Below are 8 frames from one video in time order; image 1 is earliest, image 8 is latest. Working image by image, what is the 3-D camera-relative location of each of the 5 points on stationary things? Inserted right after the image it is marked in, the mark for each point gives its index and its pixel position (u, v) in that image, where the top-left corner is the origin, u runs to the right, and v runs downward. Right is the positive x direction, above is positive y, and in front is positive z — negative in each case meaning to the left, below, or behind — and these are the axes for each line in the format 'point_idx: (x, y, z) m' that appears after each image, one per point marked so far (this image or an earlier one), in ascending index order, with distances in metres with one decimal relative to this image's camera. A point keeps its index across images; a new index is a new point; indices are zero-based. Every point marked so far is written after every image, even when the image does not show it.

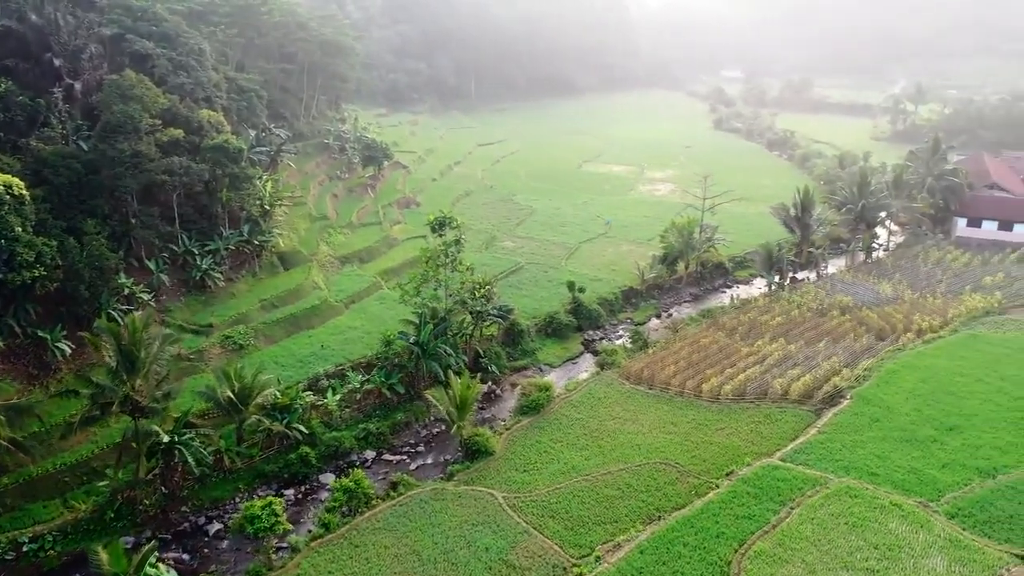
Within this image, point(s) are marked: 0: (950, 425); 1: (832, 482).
0: (+11.2, -3.5, +17.8) m
1: (+7.5, -4.6, +16.5) m
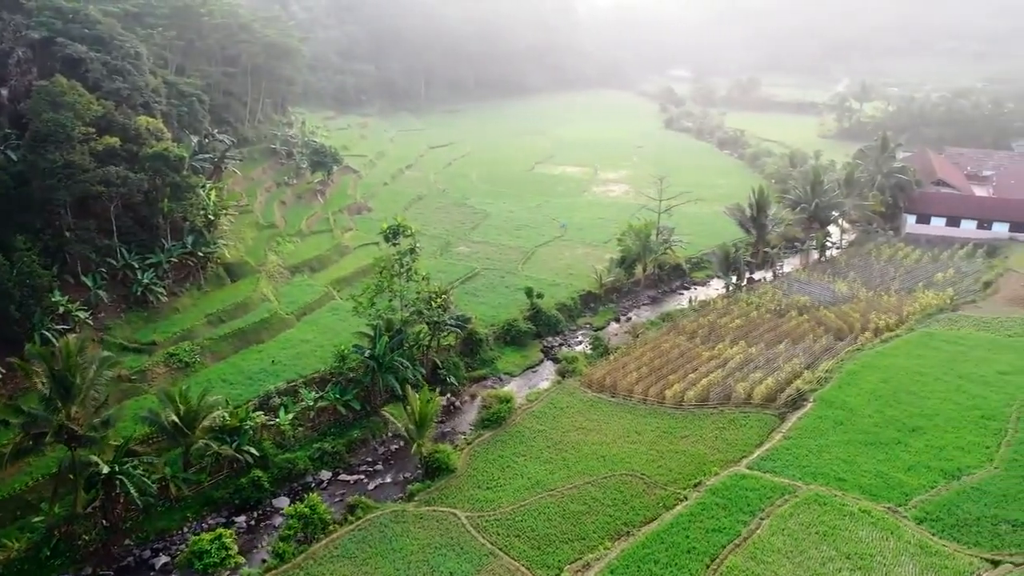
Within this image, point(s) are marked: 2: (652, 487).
0: (+10.2, -3.5, +17.8) m
1: (+6.7, -4.7, +16.2) m
2: (+3.7, -5.2, +18.4) m
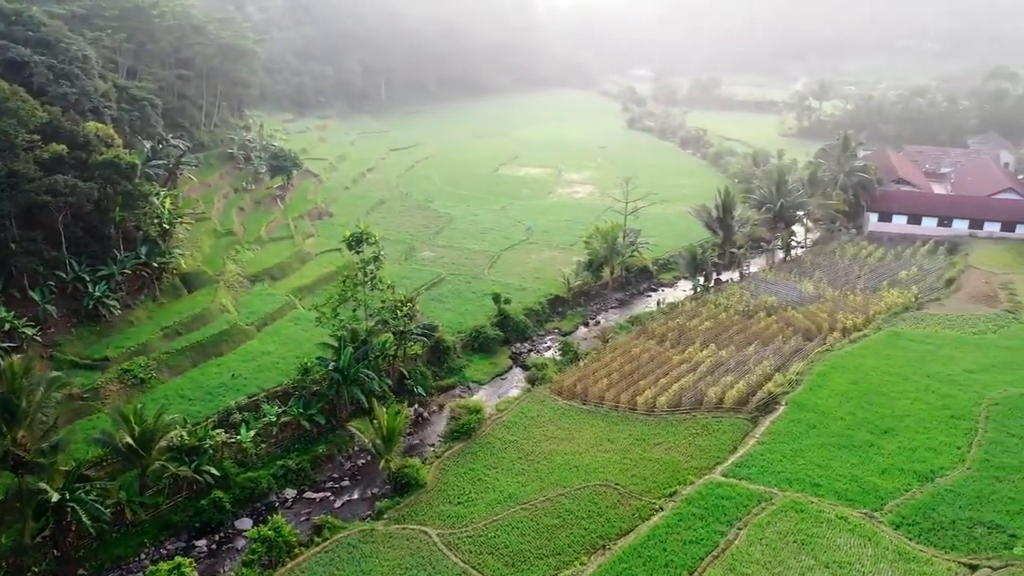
0: (+9.5, -3.6, +17.8) m
1: (+6.1, -4.8, +16.1) m
2: (+3.0, -5.4, +18.1) m
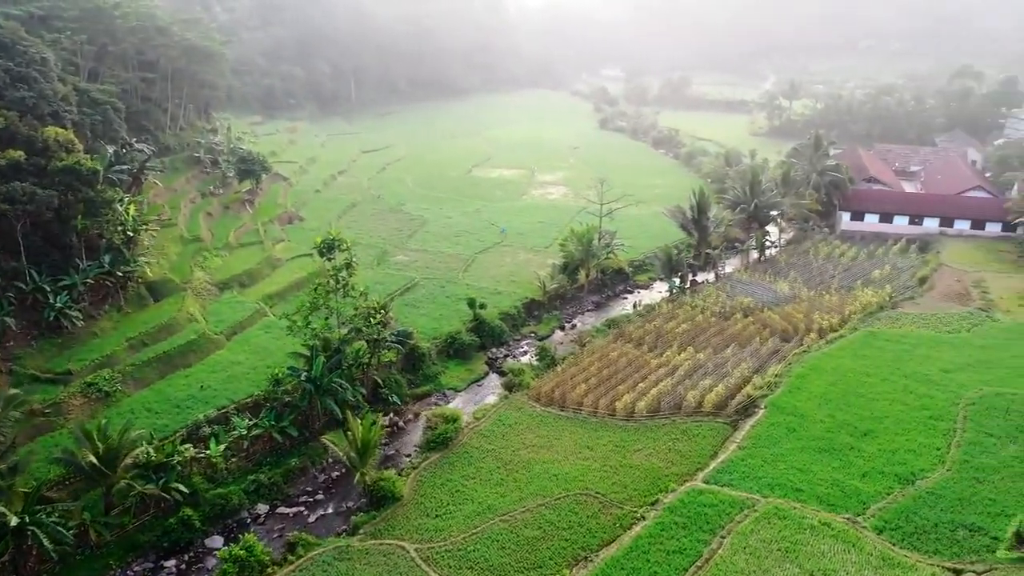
0: (+8.9, -3.6, +17.7) m
1: (+5.6, -4.9, +15.9) m
2: (+2.4, -5.5, +17.8) m
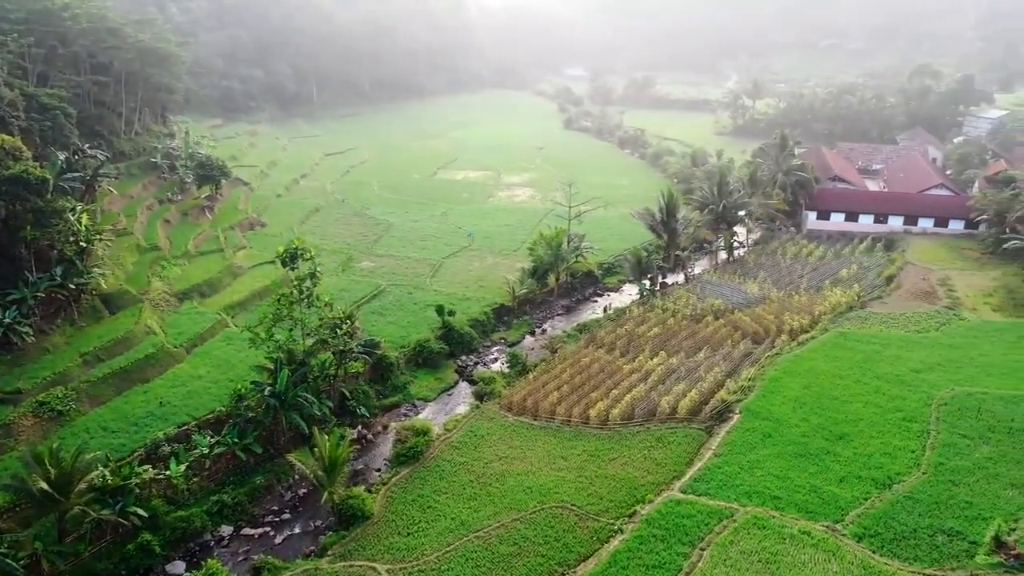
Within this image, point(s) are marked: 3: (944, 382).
0: (+8.3, -3.7, +17.6) m
1: (+5.0, -5.0, +15.6) m
2: (+1.8, -5.7, +17.4) m
3: (+12.2, -2.7, +19.7) m
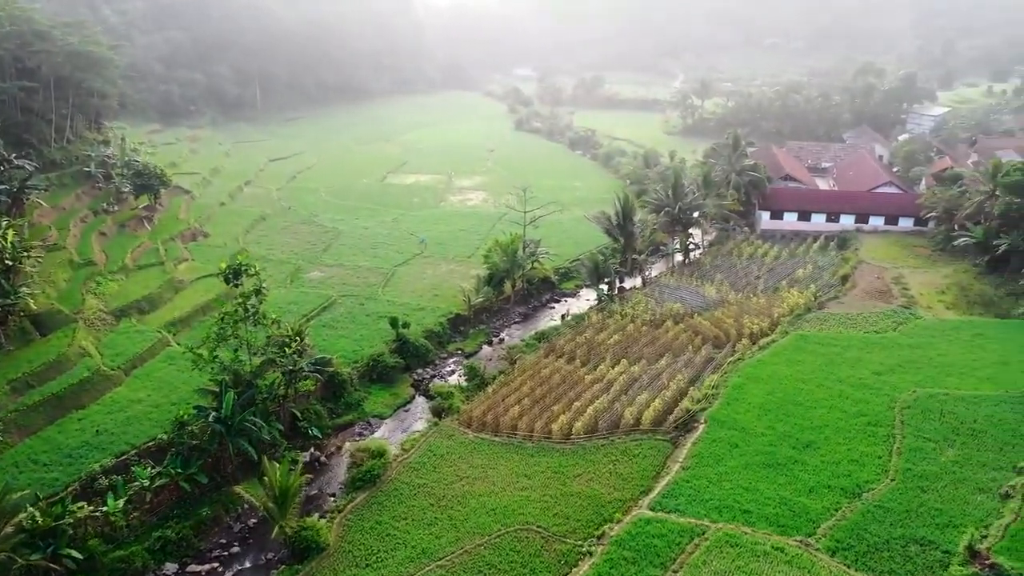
0: (+7.3, -3.8, +17.4) m
1: (+4.3, -5.2, +15.2) m
2: (+0.9, -6.0, +16.7) m
3: (+11.0, -2.7, +19.7) m
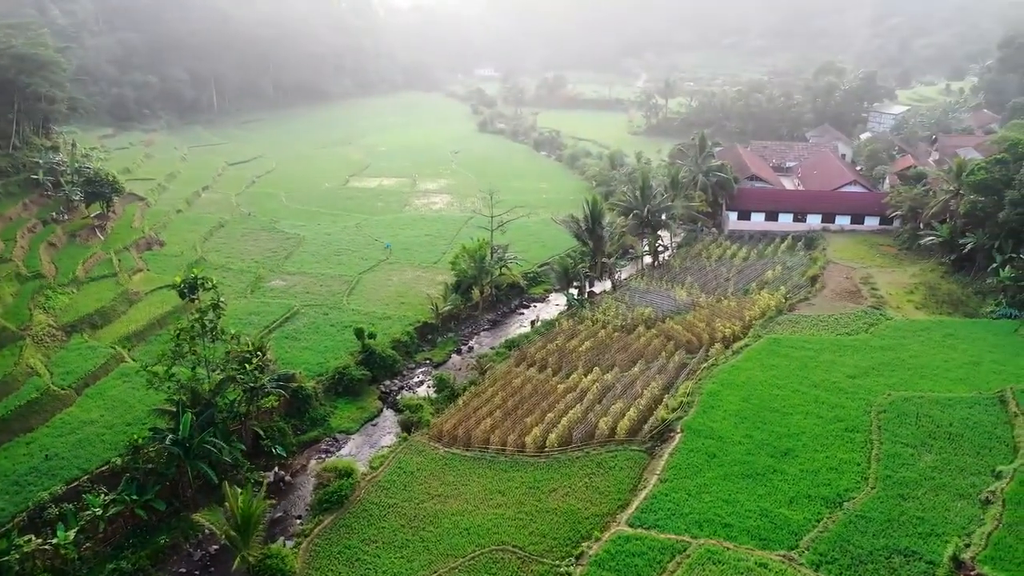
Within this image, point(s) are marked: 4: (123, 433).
0: (+6.6, -3.9, +17.1) m
1: (+3.7, -5.4, +14.7) m
2: (+0.3, -6.3, +16.1) m
3: (+10.2, -2.8, +19.6) m
4: (-12.3, -4.6, +21.7) m
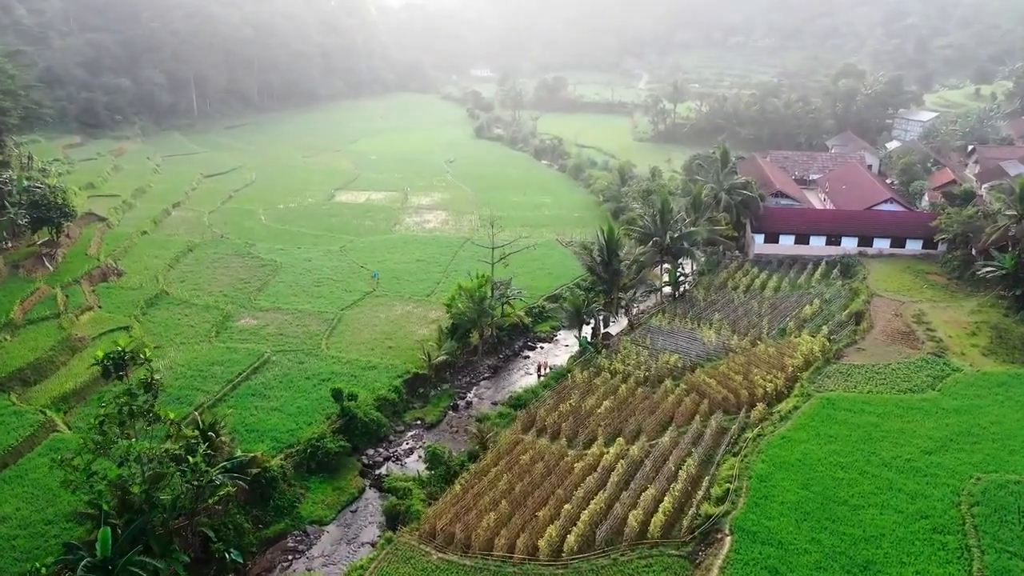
0: (+6.9, -5.4, +13.5) m
1: (+4.0, -6.9, +11.1) m
2: (+0.6, -7.8, +12.5) m
3: (+10.4, -4.2, +16.0) m
4: (-12.1, -6.2, +18.0) m
